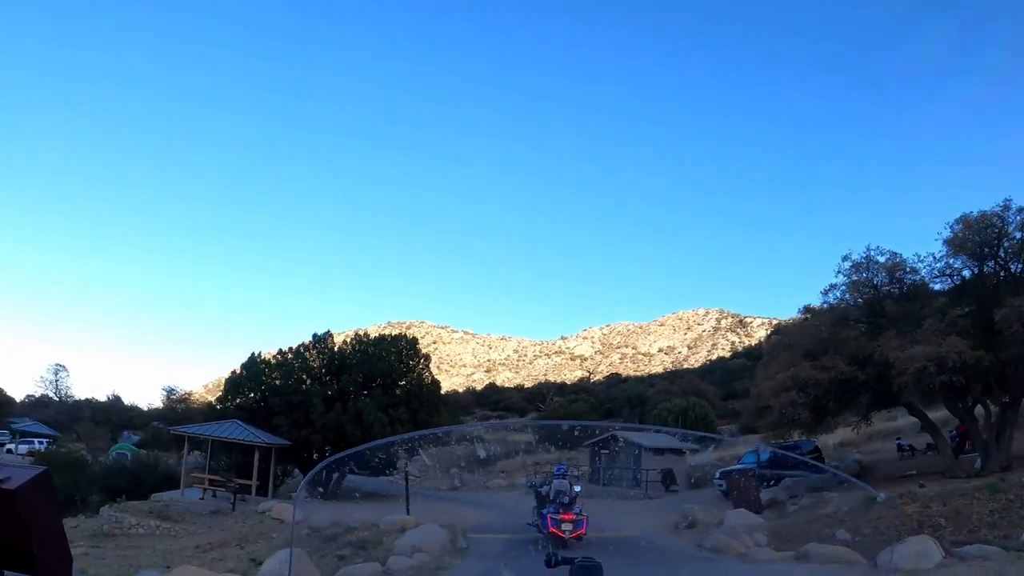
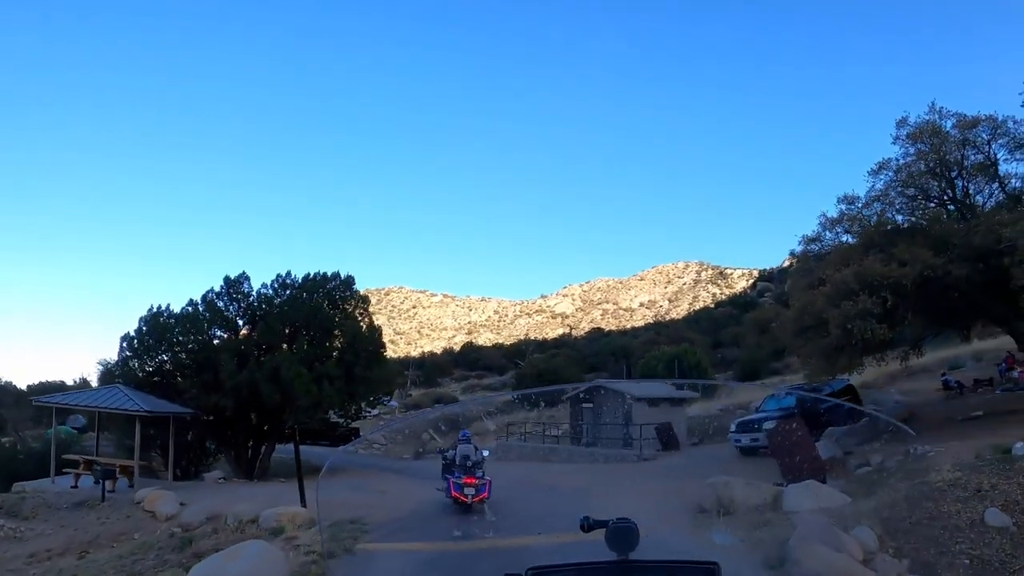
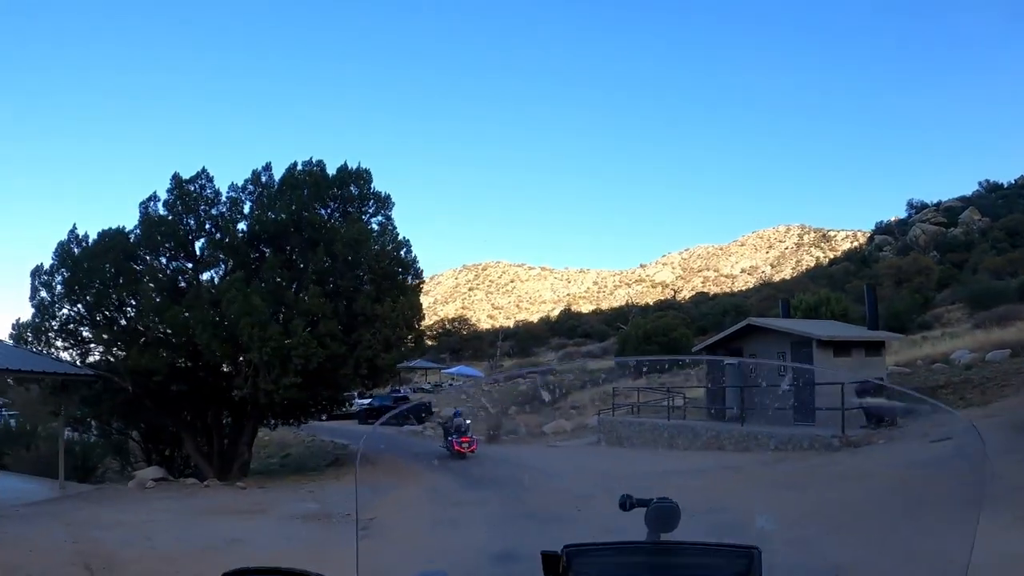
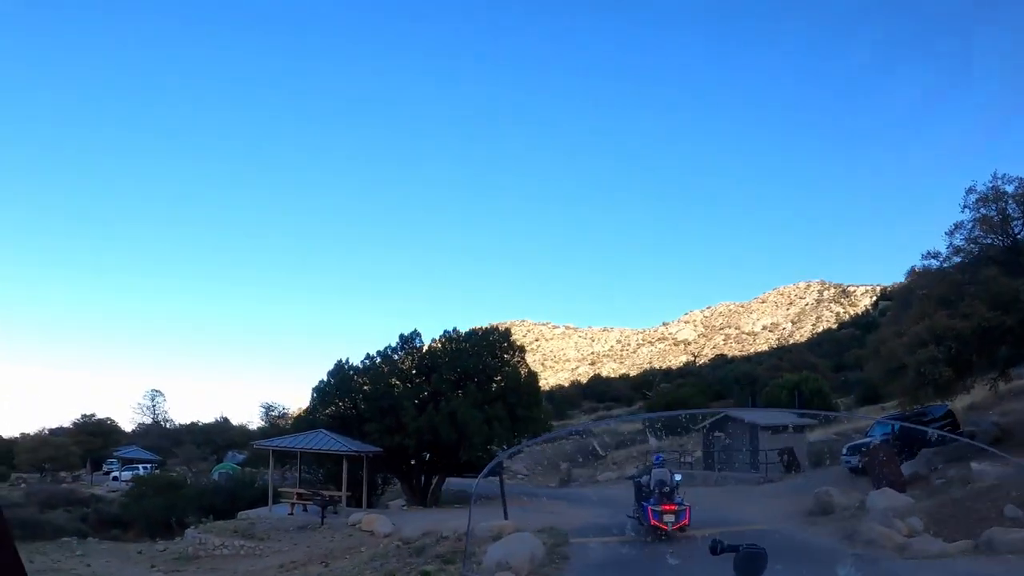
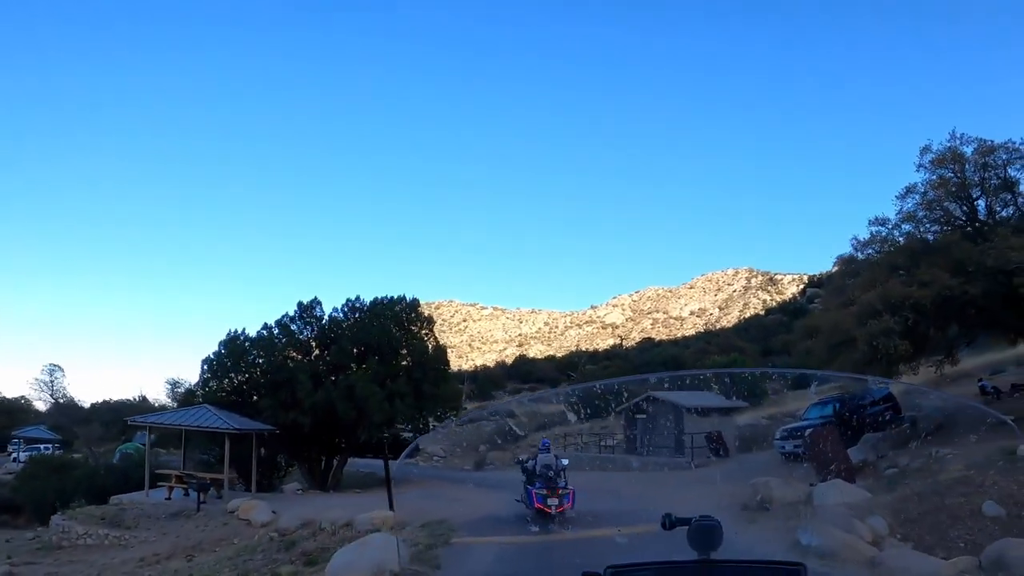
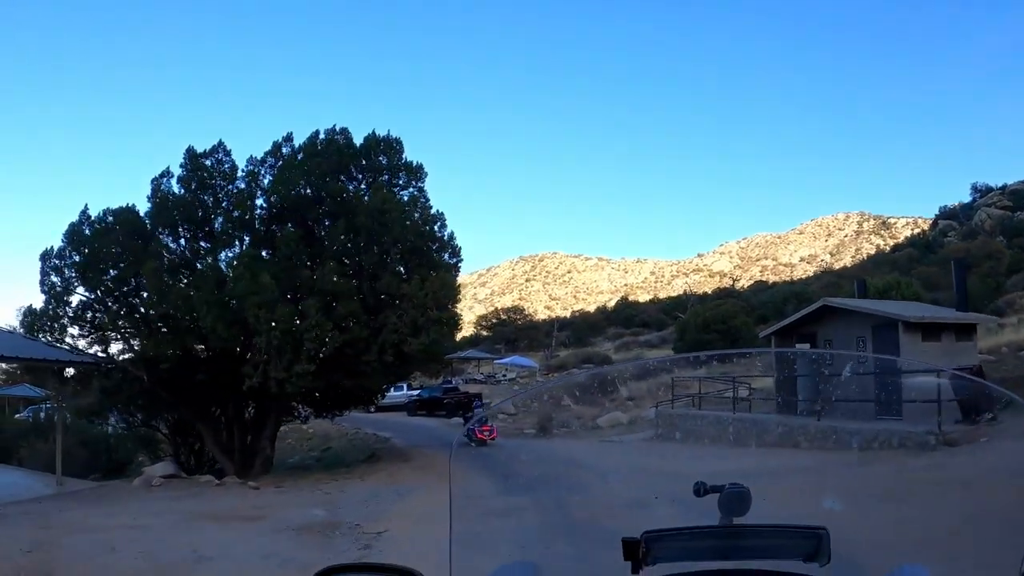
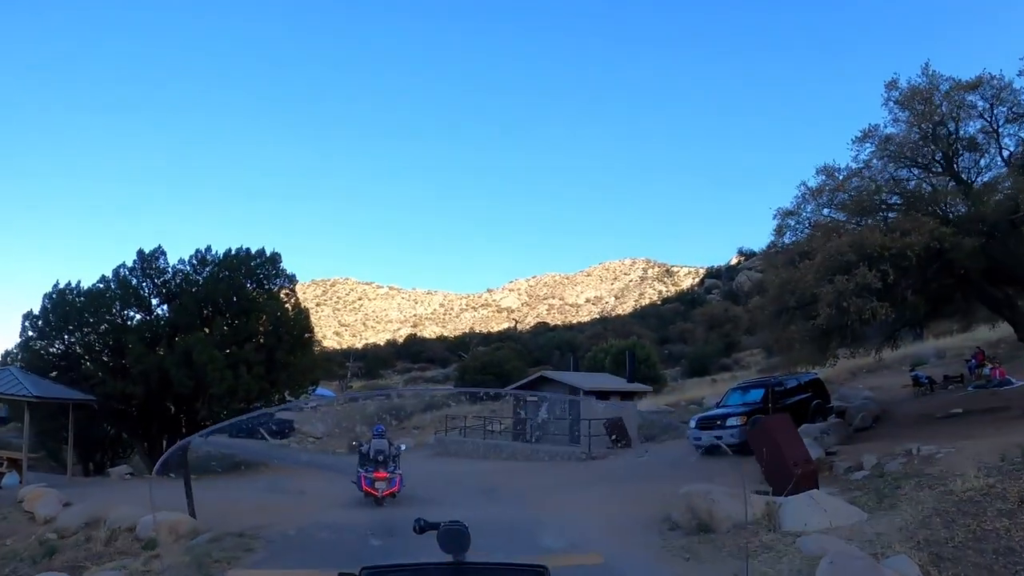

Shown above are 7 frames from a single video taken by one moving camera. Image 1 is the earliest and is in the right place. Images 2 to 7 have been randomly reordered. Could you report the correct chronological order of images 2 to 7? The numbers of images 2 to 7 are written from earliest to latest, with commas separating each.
4, 5, 2, 7, 3, 6
